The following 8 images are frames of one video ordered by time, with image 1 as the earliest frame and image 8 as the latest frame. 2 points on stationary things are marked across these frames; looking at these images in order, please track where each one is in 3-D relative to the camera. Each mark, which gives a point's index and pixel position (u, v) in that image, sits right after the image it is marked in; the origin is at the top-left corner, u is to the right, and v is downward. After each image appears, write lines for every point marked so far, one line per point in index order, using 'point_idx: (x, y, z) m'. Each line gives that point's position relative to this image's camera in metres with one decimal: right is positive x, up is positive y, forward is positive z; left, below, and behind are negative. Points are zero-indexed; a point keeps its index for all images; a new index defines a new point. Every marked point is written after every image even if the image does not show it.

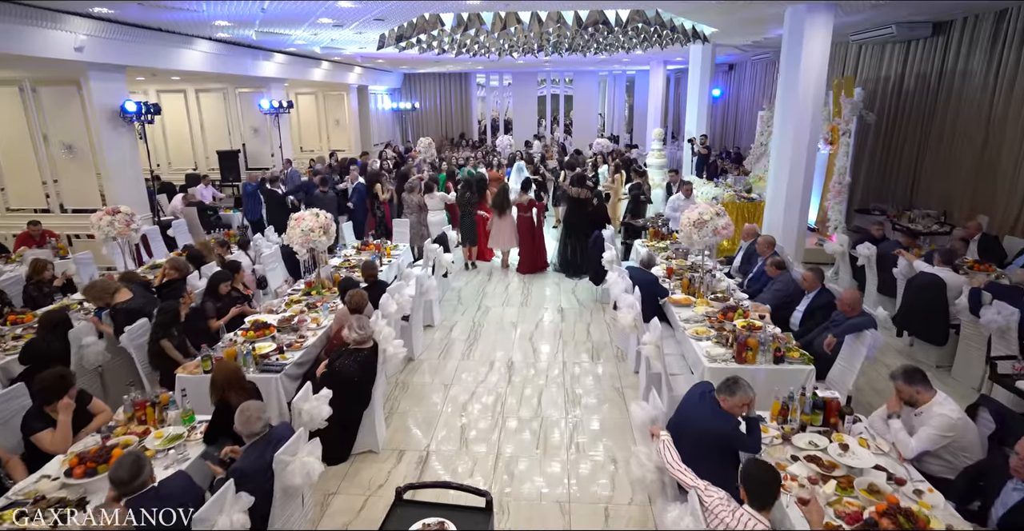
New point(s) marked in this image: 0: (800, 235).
0: (+3.6, +0.4, +7.2) m
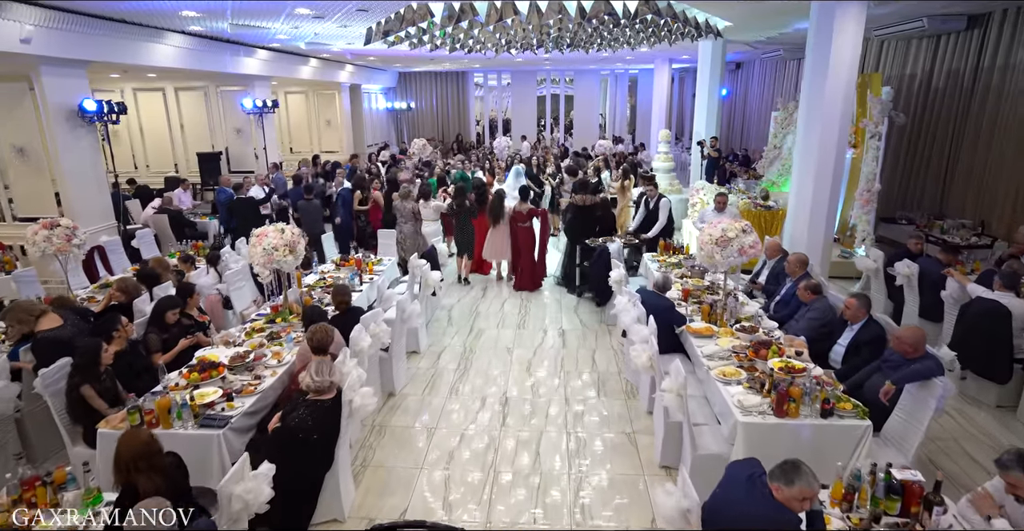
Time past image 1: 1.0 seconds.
0: (+3.5, +0.2, +6.5) m
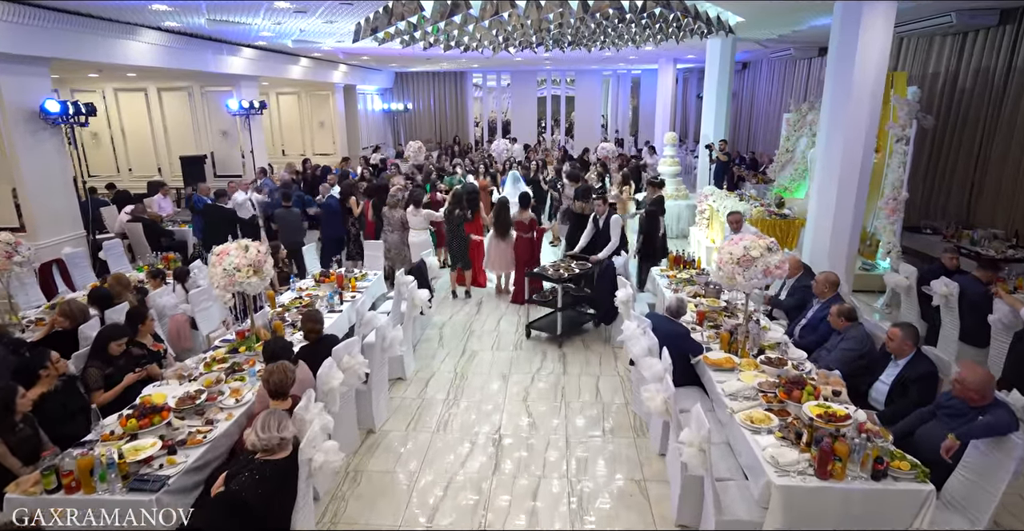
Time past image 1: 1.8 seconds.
0: (+3.5, 0.0, +6.0) m
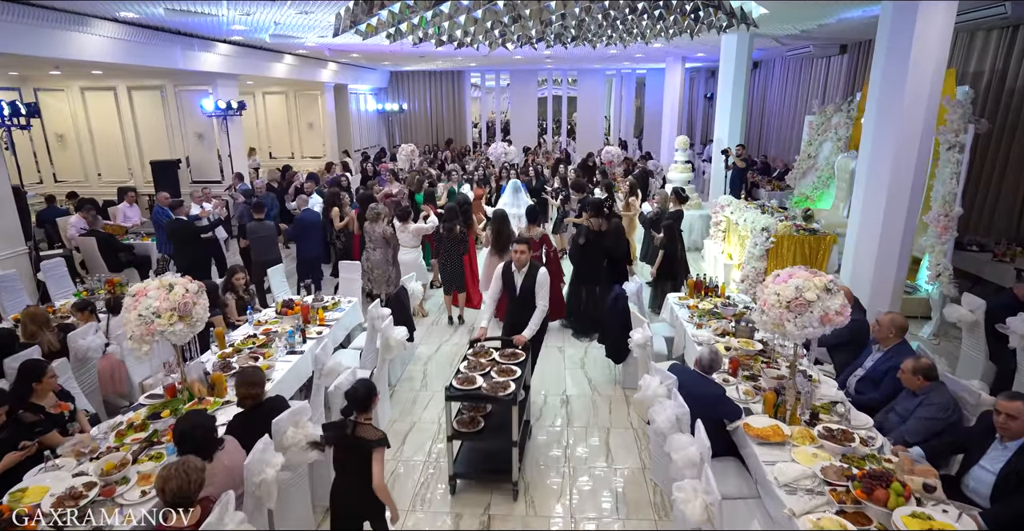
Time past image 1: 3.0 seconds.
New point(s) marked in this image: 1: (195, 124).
0: (+3.5, -0.2, +5.2) m
1: (-5.8, +2.6, +10.6) m
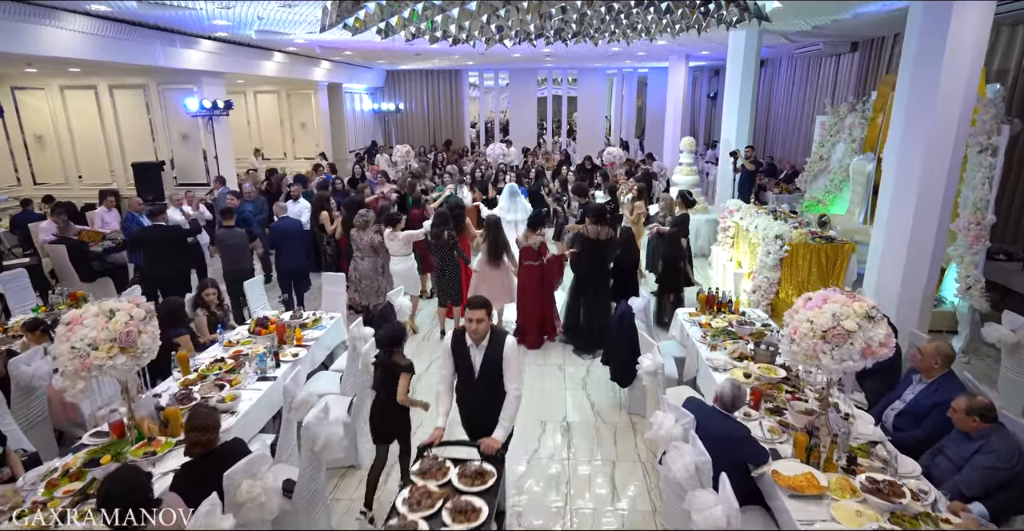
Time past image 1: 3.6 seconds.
0: (+3.4, -0.3, +4.7) m
1: (-5.9, +2.5, +10.2) m
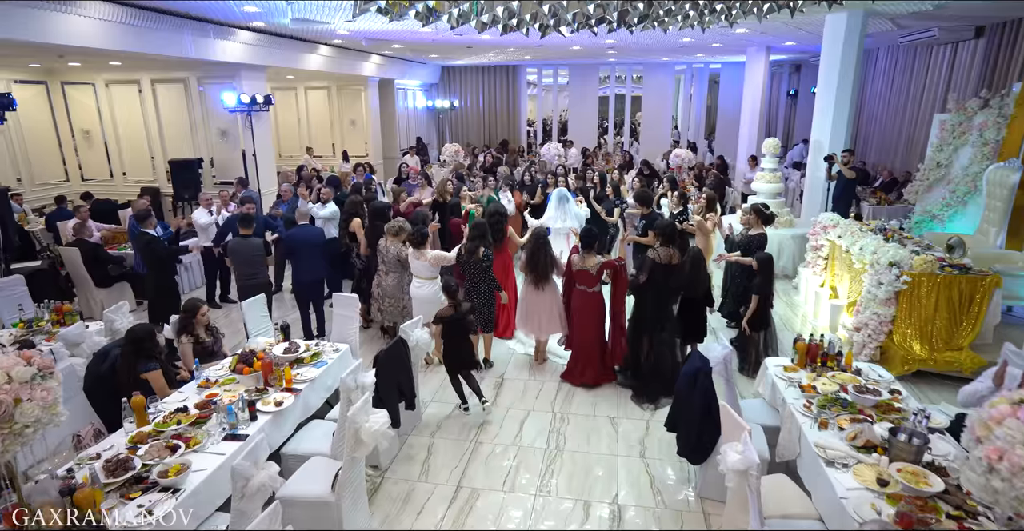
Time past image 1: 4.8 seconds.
0: (+3.7, -0.6, +3.4) m
1: (-5.0, +2.4, +9.7) m
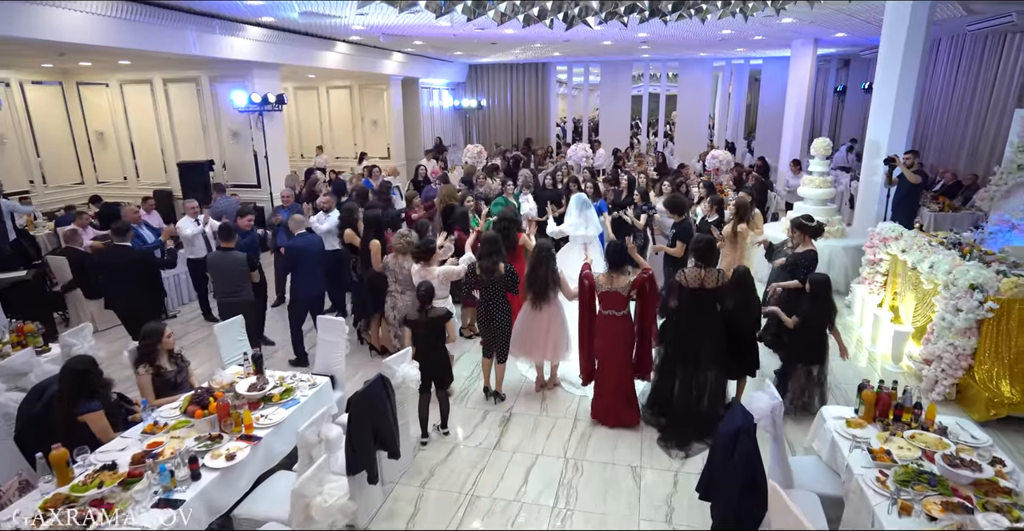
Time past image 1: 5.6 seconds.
0: (+3.6, -0.8, +2.6) m
1: (-4.6, +2.3, +9.4) m
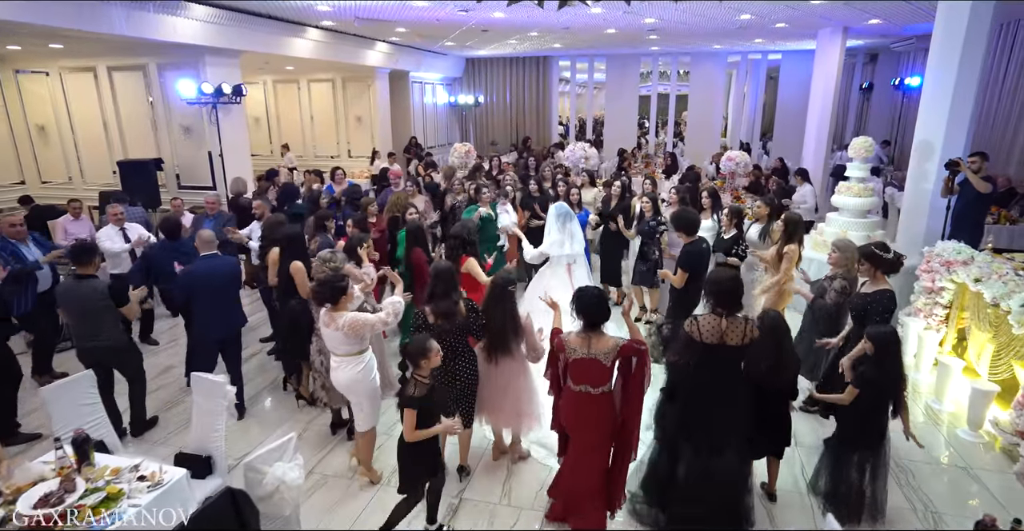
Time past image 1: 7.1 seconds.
0: (+3.3, -1.1, +1.4) m
1: (-4.8, +2.2, +8.3) m
